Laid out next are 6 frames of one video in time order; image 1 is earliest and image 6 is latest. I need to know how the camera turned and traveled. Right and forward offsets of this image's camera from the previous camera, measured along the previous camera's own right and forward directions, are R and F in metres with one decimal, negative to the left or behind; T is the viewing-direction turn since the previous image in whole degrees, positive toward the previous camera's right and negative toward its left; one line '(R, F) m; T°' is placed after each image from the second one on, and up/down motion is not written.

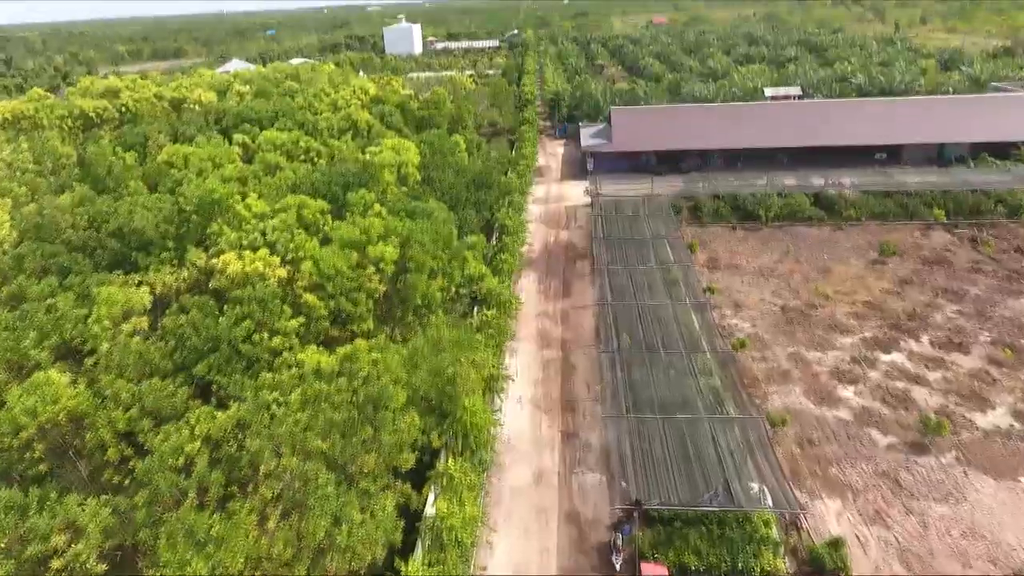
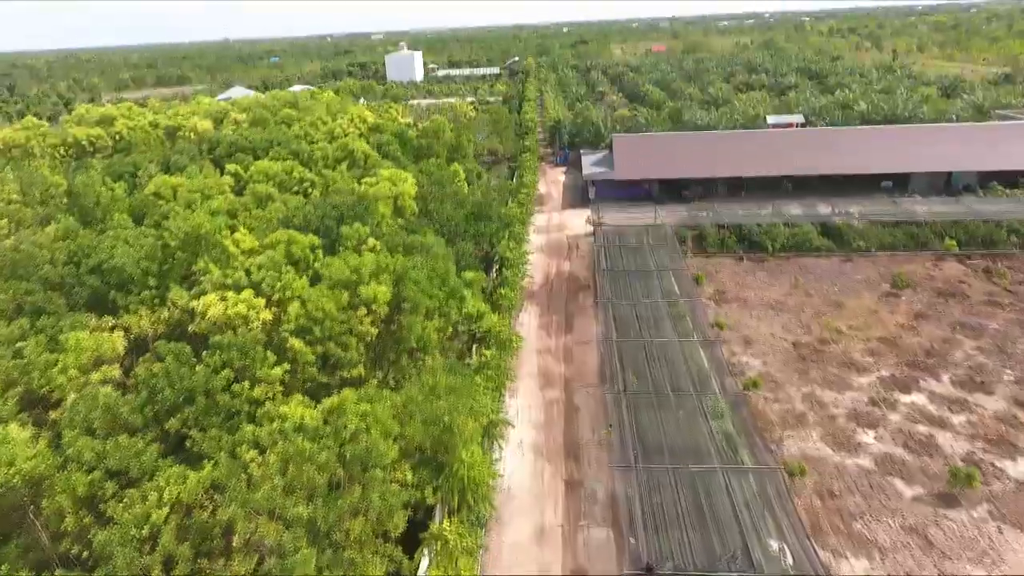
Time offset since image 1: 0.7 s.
(0.0, +0.8) m; 0°
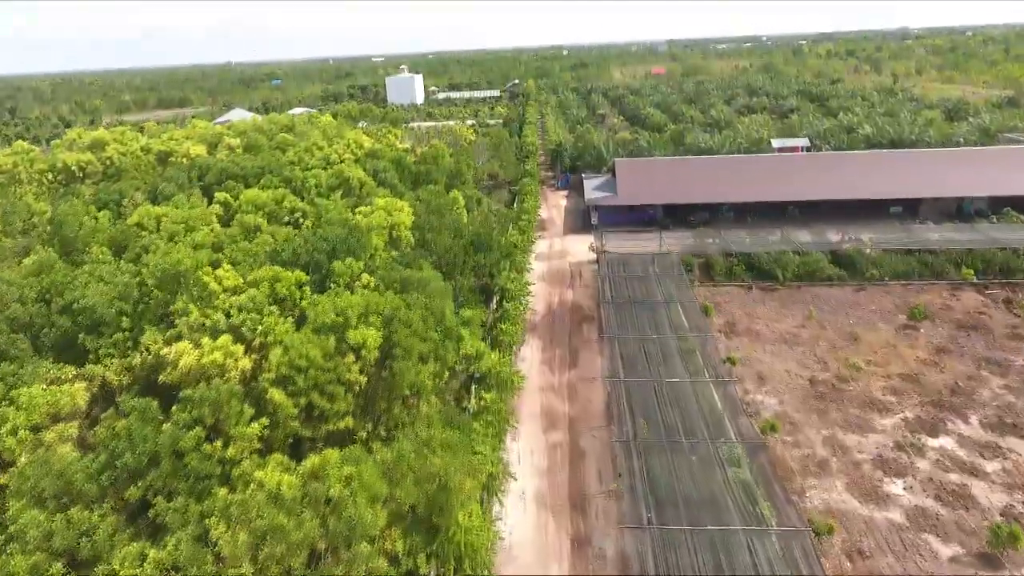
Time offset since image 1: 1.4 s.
(0.0, +0.9) m; 0°
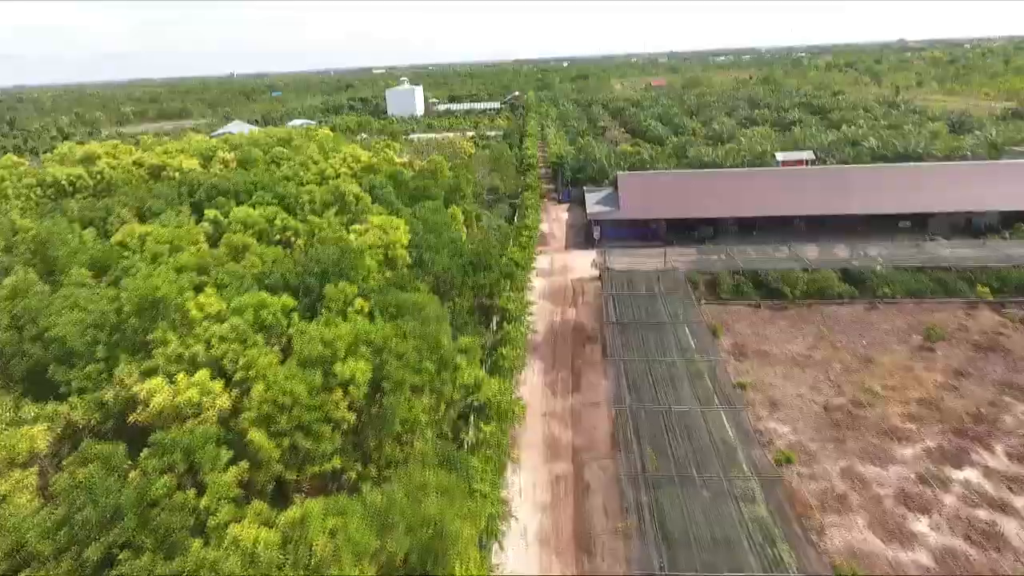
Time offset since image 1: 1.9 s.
(0.0, +0.8) m; 0°
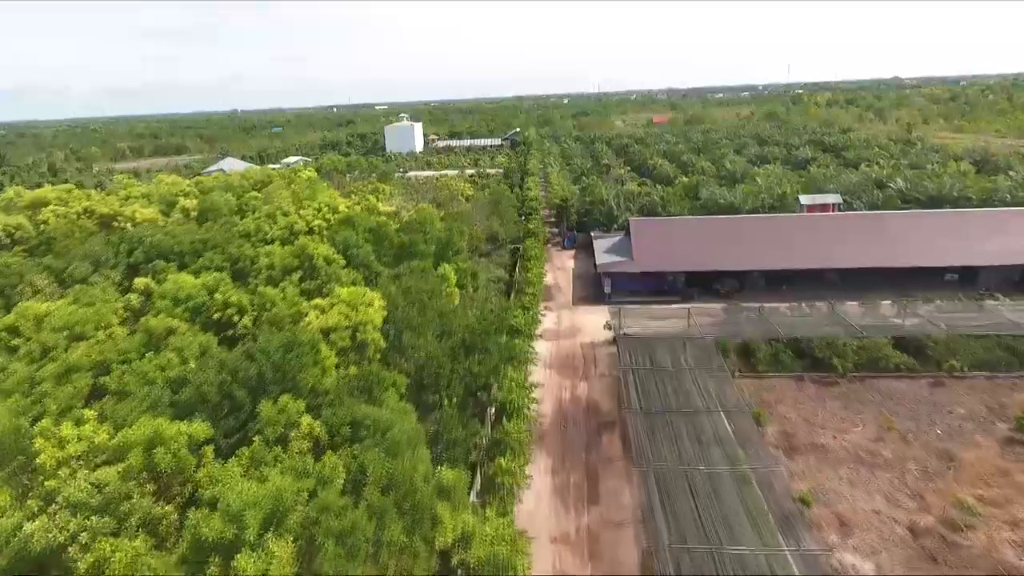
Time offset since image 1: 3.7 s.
(0.0, +3.6) m; 0°
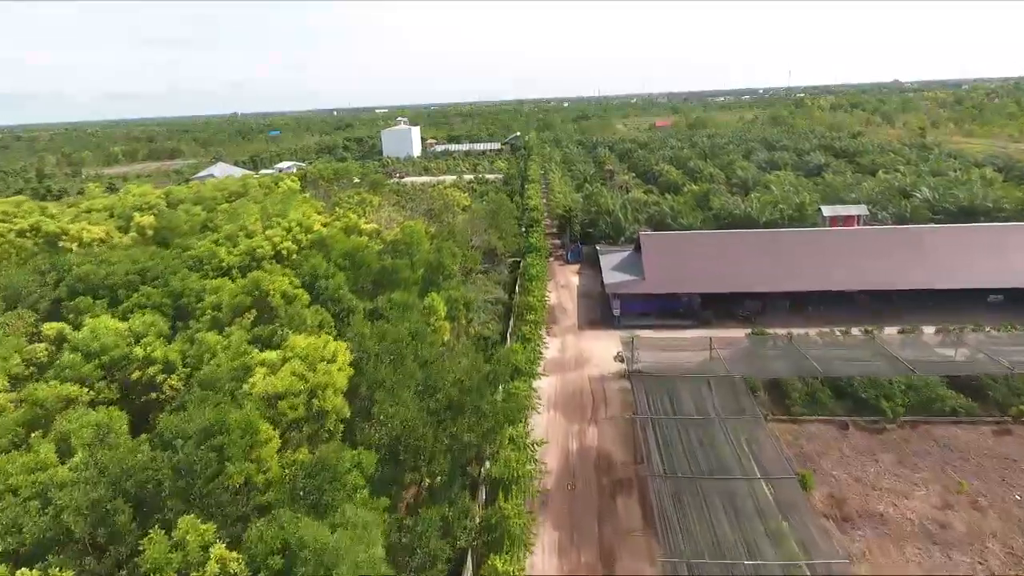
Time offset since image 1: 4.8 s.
(0.0, +2.8) m; 0°
